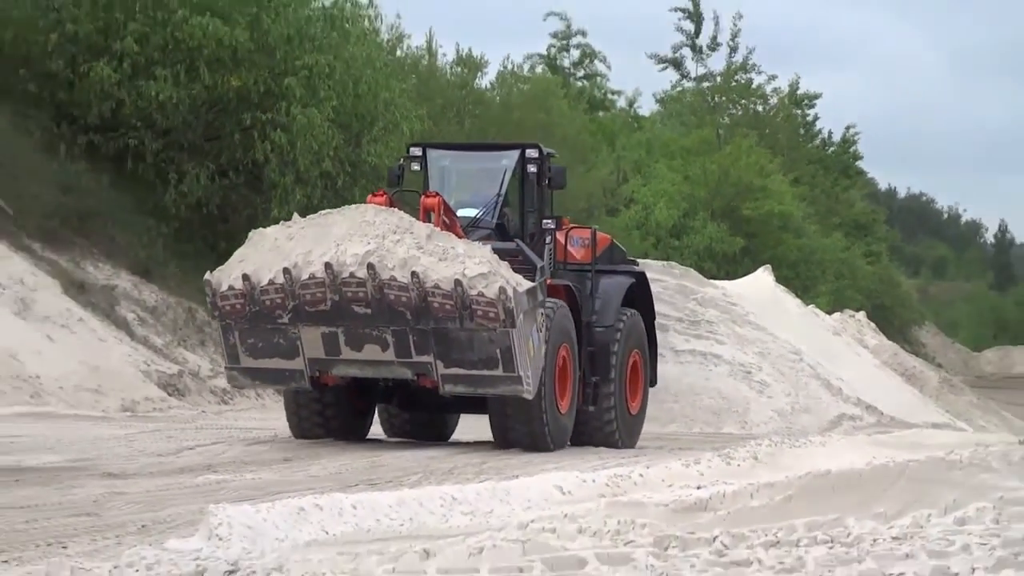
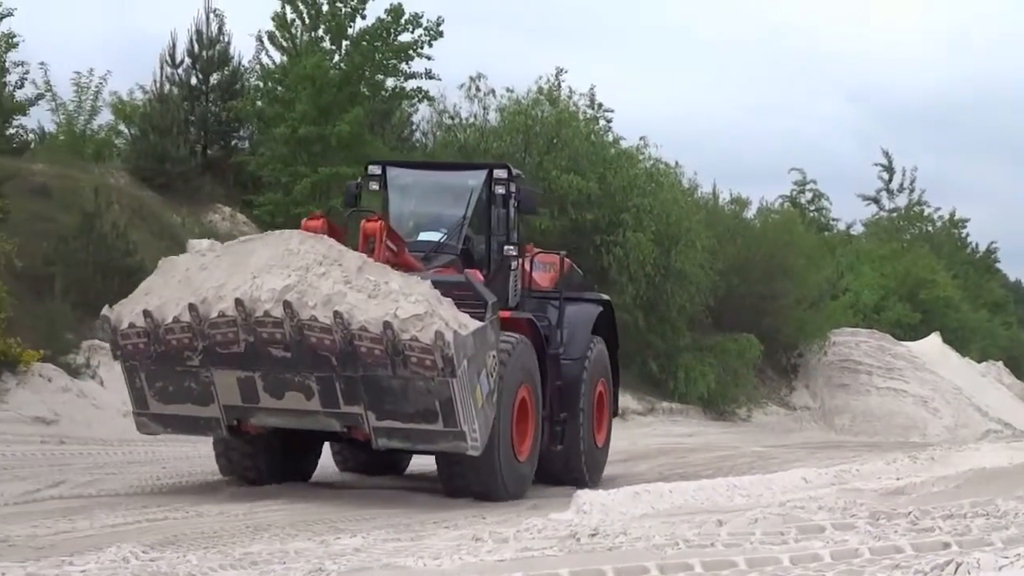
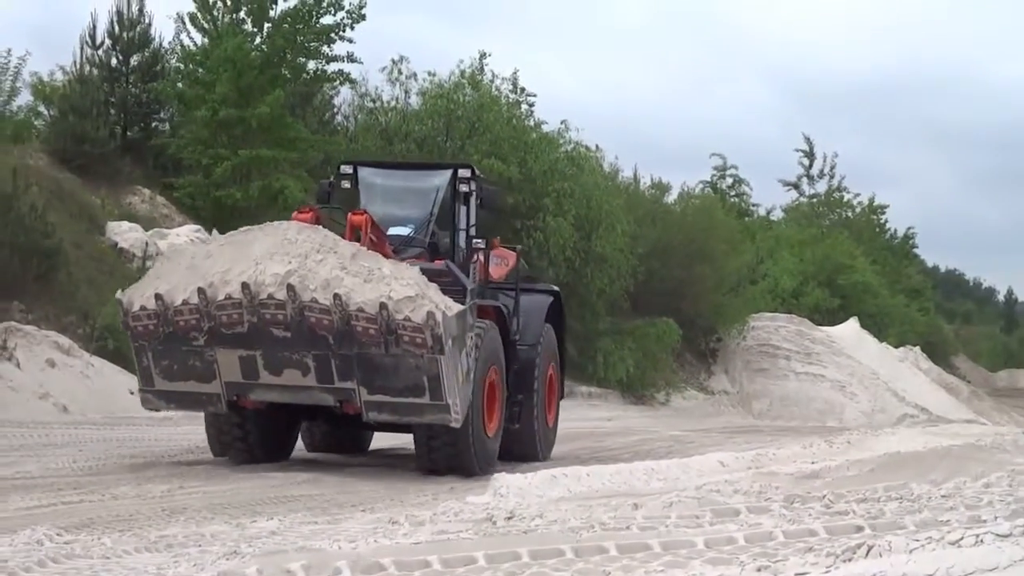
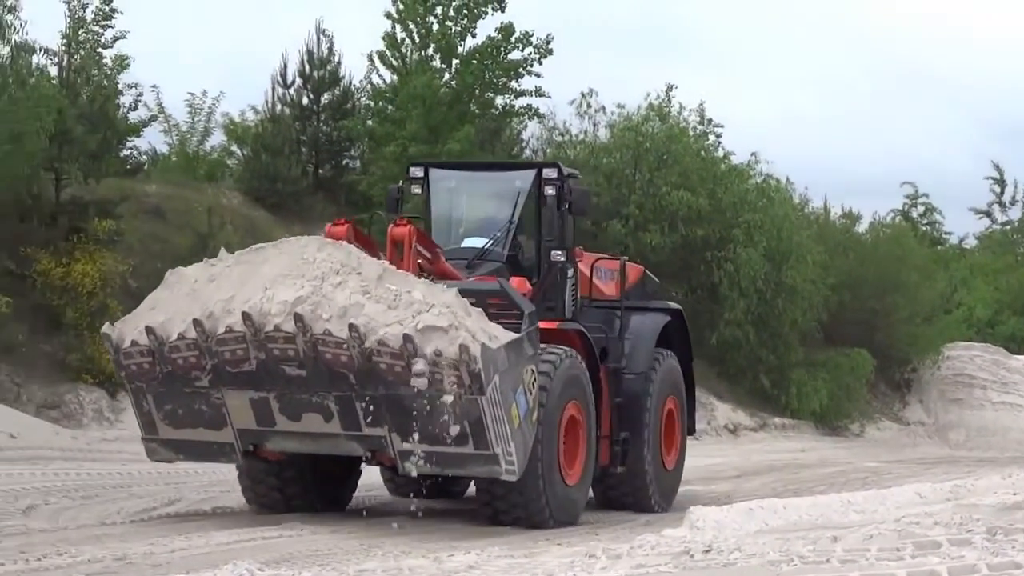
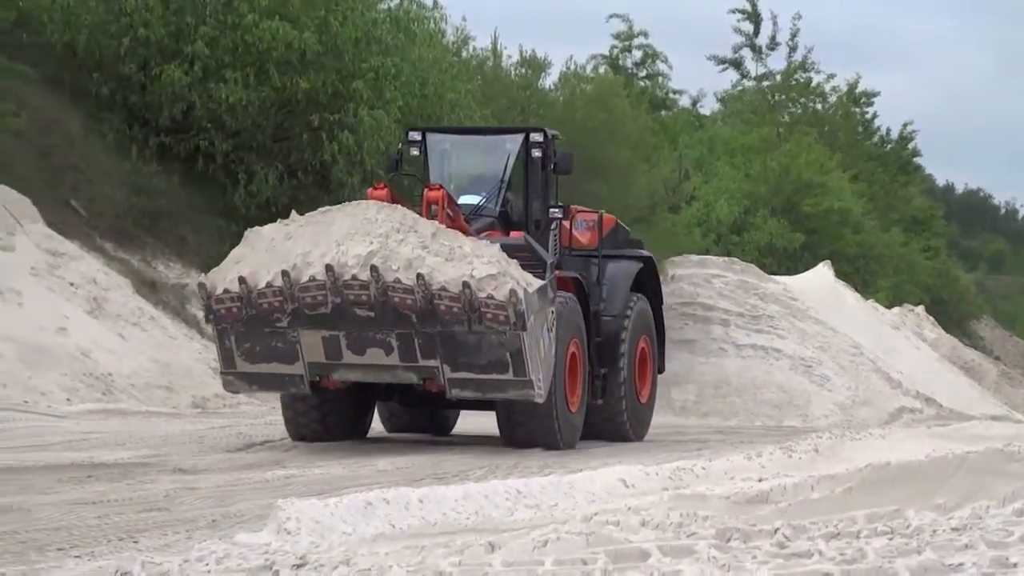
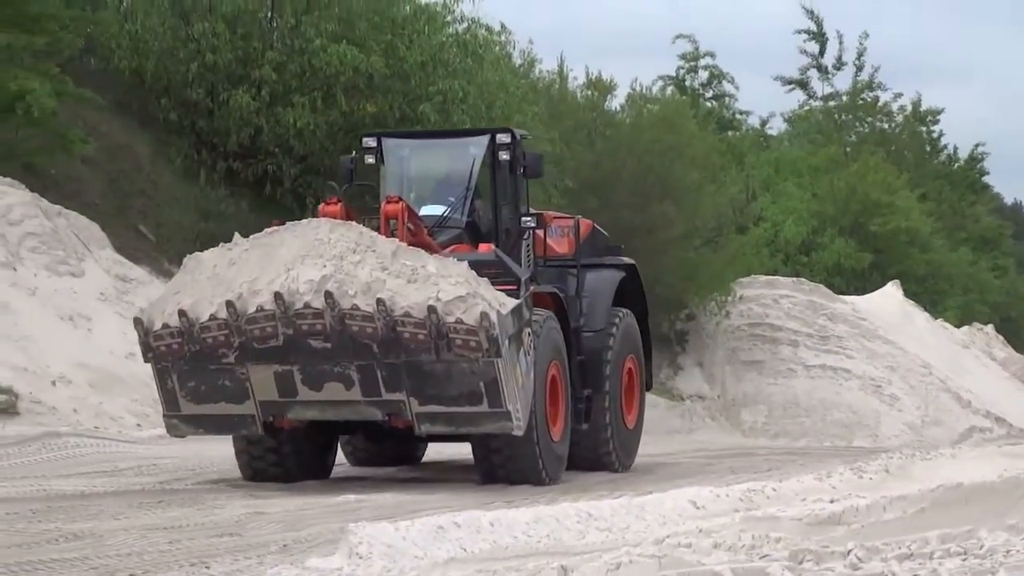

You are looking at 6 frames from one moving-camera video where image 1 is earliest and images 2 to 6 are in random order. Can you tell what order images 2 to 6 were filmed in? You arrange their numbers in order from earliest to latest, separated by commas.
5, 6, 3, 2, 4
